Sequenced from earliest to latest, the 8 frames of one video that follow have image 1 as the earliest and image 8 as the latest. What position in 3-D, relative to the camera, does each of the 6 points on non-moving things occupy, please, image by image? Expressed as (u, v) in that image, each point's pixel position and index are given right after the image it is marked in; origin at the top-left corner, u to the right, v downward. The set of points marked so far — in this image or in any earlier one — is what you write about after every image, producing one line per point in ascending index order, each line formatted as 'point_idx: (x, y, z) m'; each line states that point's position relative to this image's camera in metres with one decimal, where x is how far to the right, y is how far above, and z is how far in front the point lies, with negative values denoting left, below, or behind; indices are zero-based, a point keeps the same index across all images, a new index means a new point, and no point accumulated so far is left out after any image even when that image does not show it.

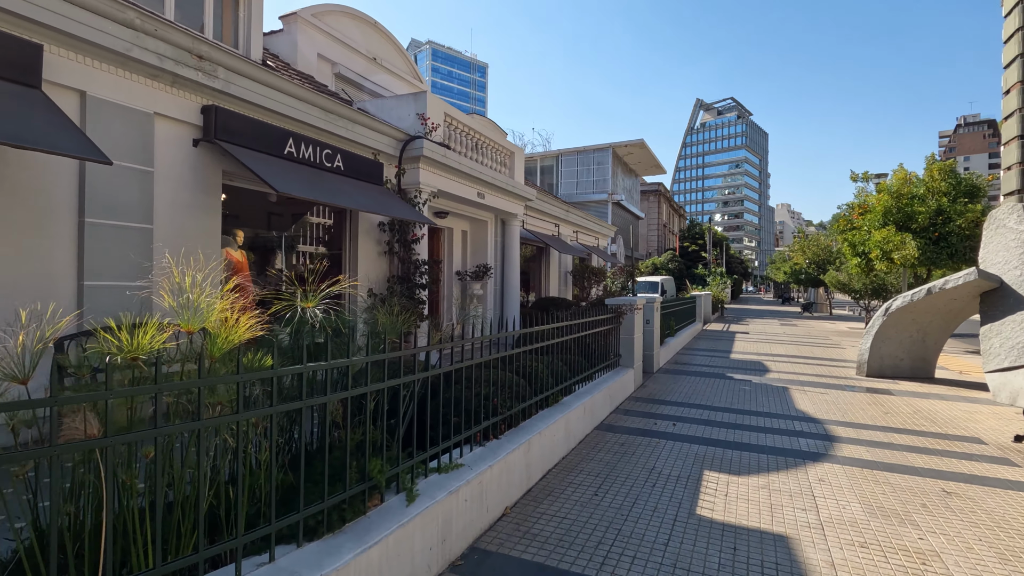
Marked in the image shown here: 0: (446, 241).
0: (-1.5, +1.0, +12.0) m
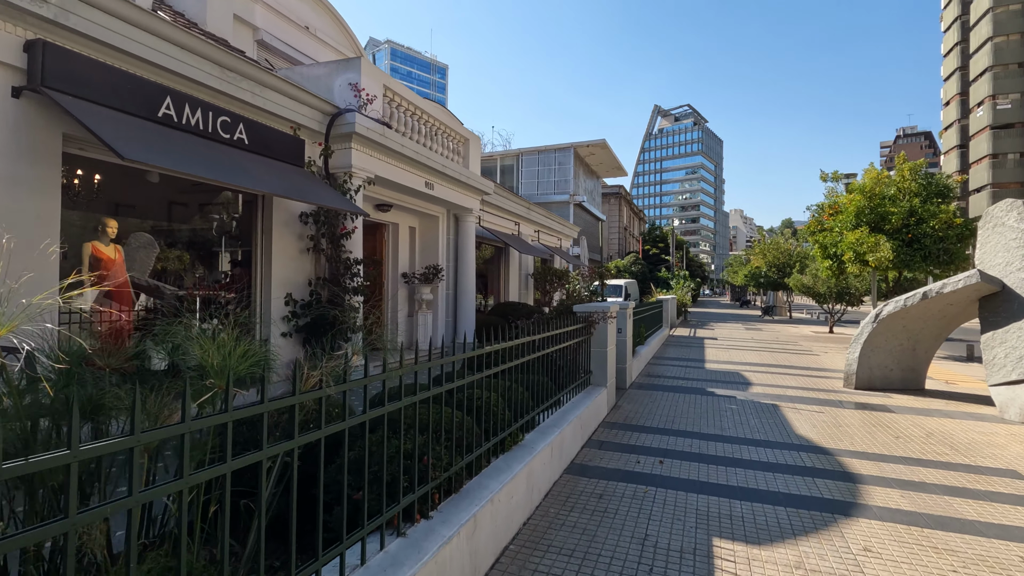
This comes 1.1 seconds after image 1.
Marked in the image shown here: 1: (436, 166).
0: (-2.4, +1.0, +10.5) m
1: (-1.3, +2.1, +9.2) m
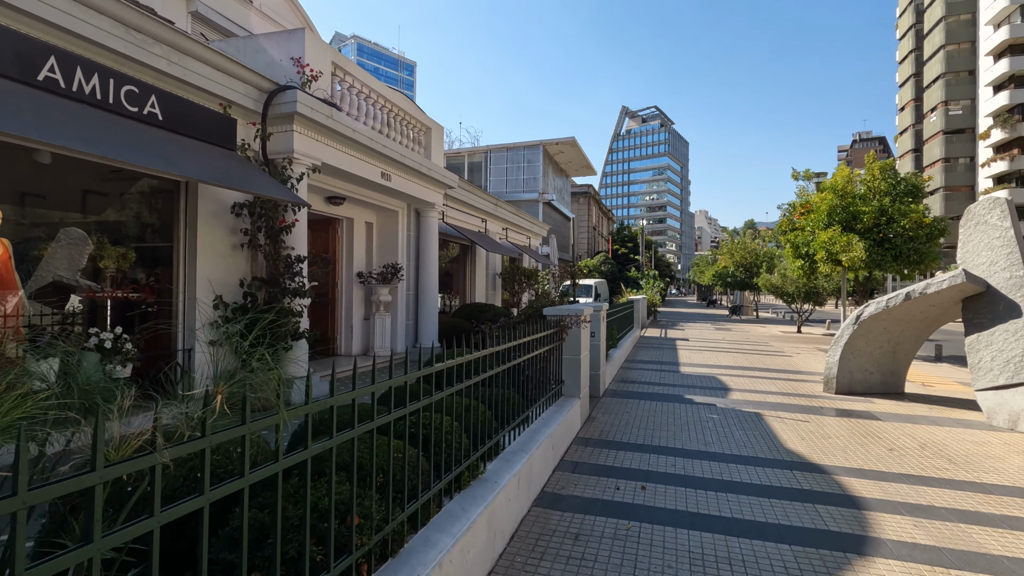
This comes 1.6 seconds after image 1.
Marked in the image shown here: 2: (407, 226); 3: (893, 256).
0: (-3.1, +1.0, +9.6) m
1: (-1.9, +2.1, +8.4) m
2: (-2.0, +1.2, +10.3) m
3: (+9.9, +0.8, +13.9) m
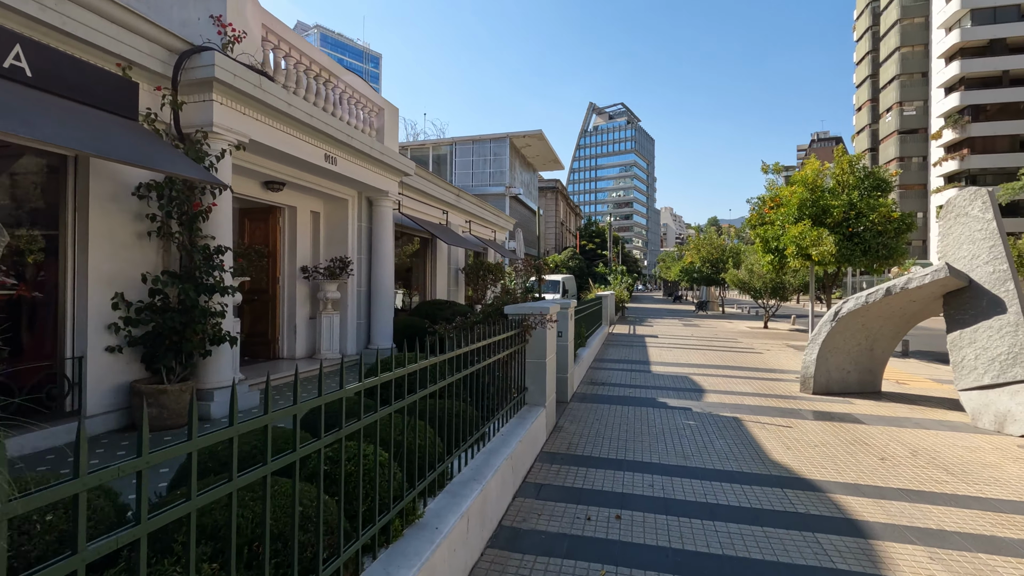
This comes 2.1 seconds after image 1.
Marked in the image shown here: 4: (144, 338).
0: (-3.7, +1.0, +8.7) m
1: (-2.5, +2.2, +7.6) m
2: (-2.7, +1.3, +9.4) m
3: (+9.0, +0.9, +13.7) m
4: (-3.5, -0.5, +5.1) m
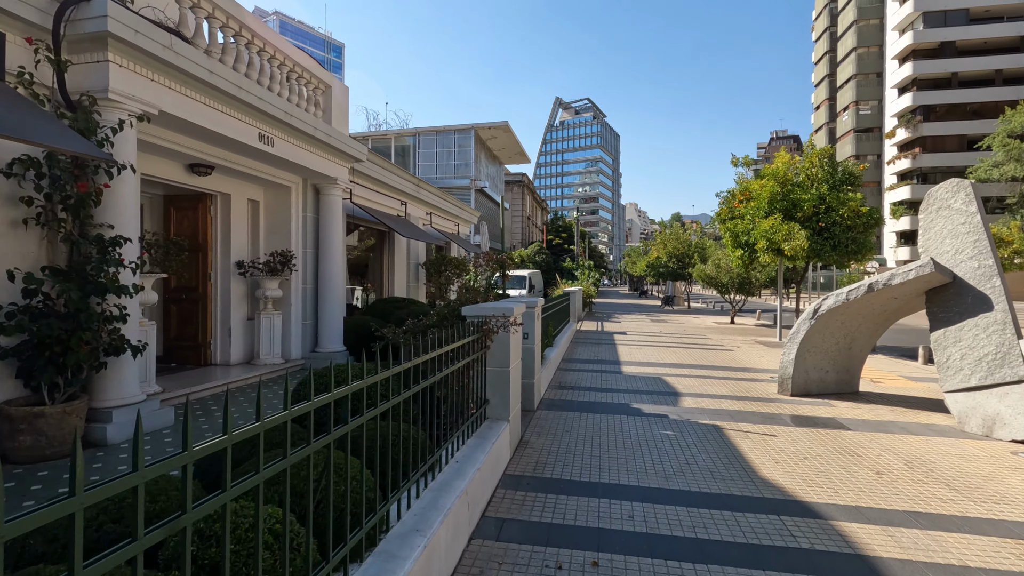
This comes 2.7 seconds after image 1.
0: (-4.3, +1.1, +7.7) m
1: (-3.0, +2.2, +6.7) m
2: (-3.3, +1.3, +8.5) m
3: (+8.1, +1.1, +13.5) m
4: (-3.9, -0.5, +4.2) m
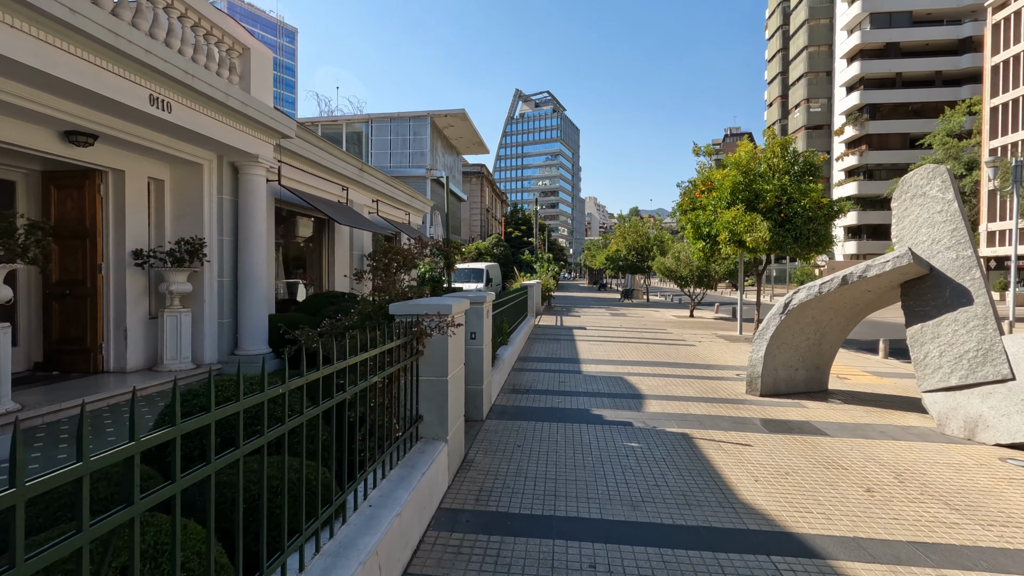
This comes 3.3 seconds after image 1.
0: (-4.9, +1.1, +6.5) m
1: (-3.6, +2.3, +5.6) m
2: (-4.0, +1.4, +7.4) m
3: (+7.0, +1.2, +13.2) m
4: (-4.3, -0.4, +3.1) m
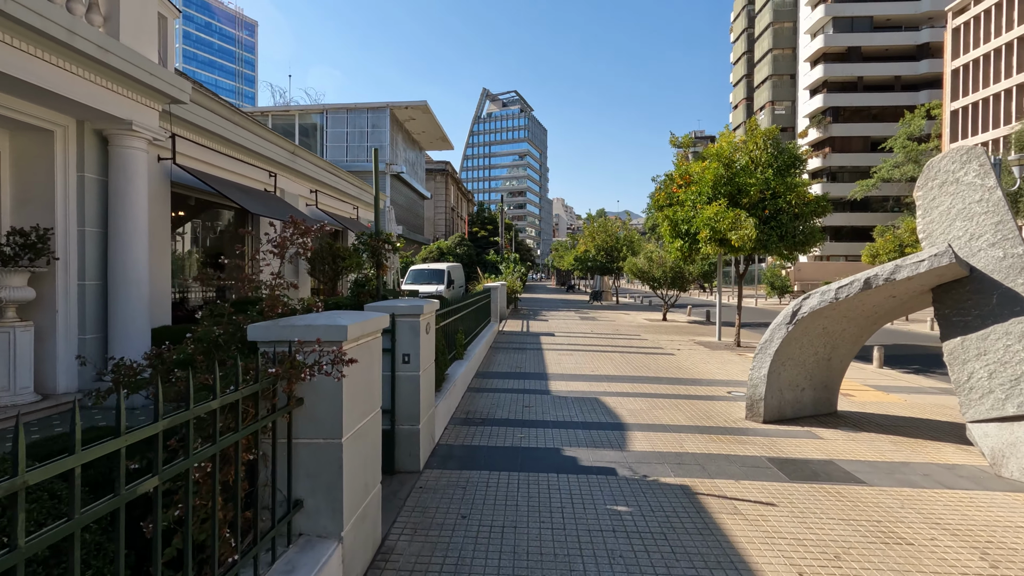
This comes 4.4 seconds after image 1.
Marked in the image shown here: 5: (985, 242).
0: (-5.4, +1.1, +4.8) m
1: (-4.0, +2.2, +3.9) m
2: (-4.6, +1.3, +5.7) m
3: (+6.1, +1.2, +12.2) m
4: (-4.5, -0.5, +1.3) m
5: (+4.8, +0.5, +5.4) m
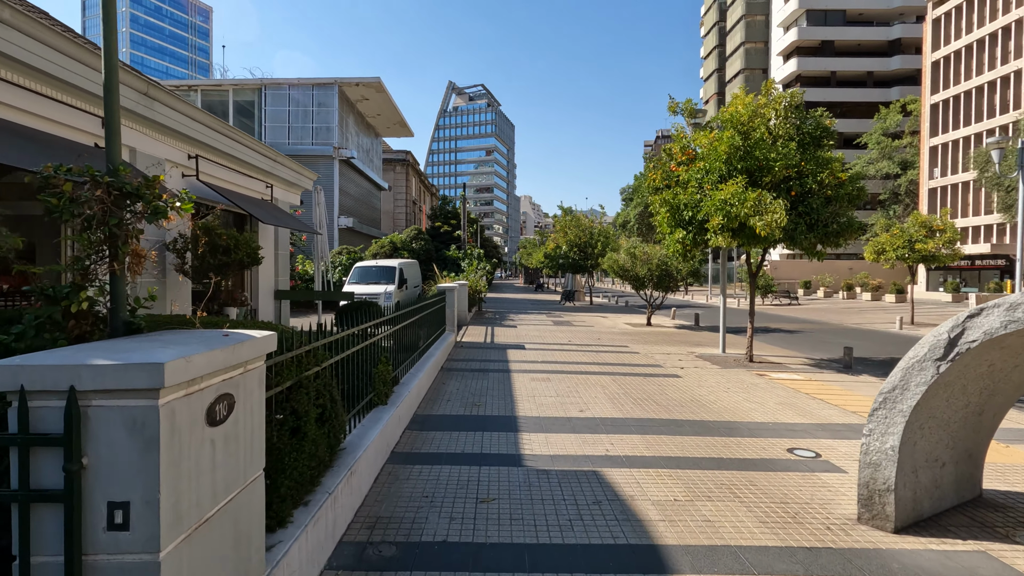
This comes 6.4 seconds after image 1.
0: (-5.7, +1.0, +1.6) m
1: (-4.2, +2.1, +0.8) m
2: (-4.9, +1.3, +2.5) m
3: (+5.3, +1.1, +9.6) m
4: (-4.6, -0.6, -1.8) m
5: (+4.5, +0.4, +2.9) m
